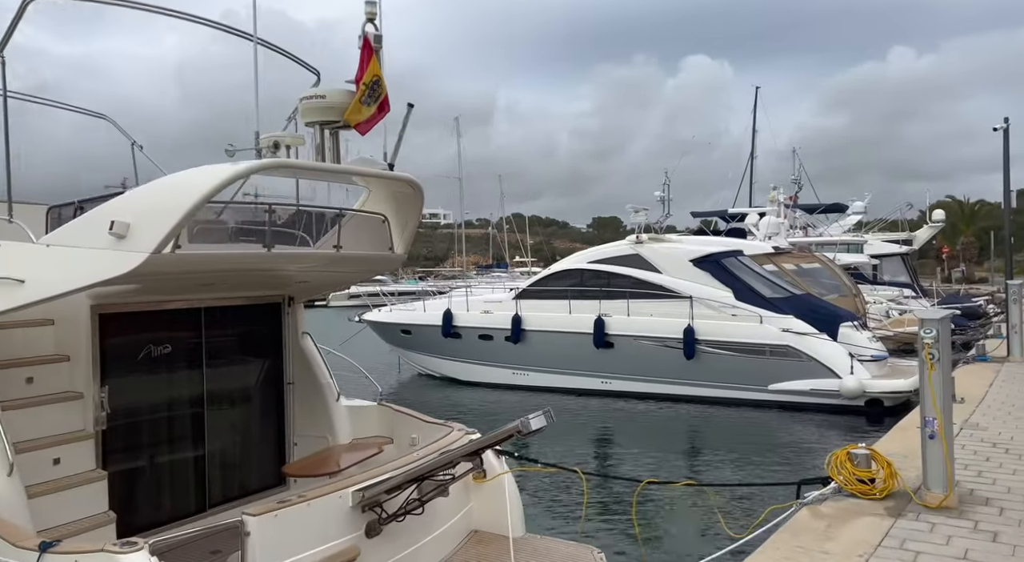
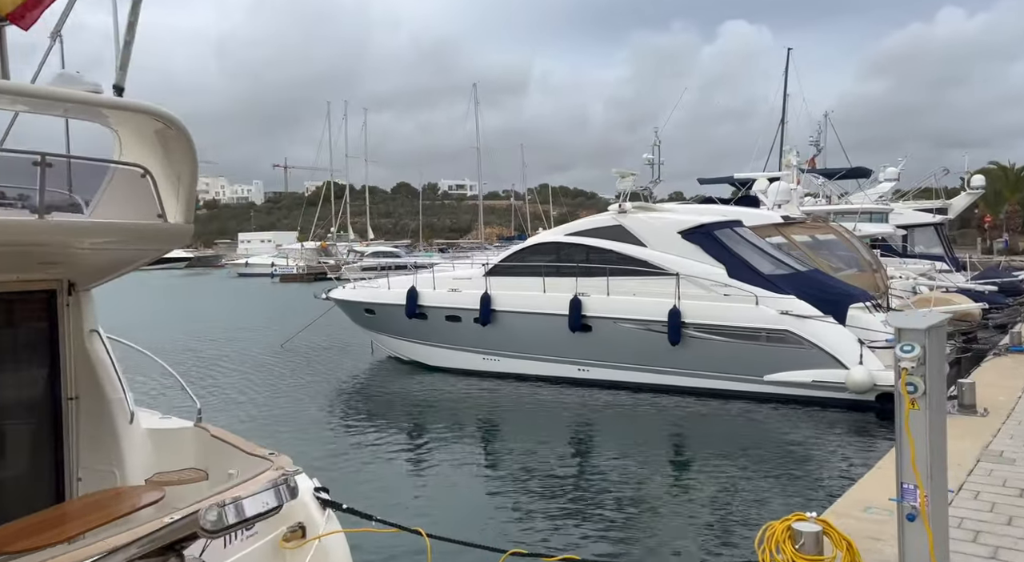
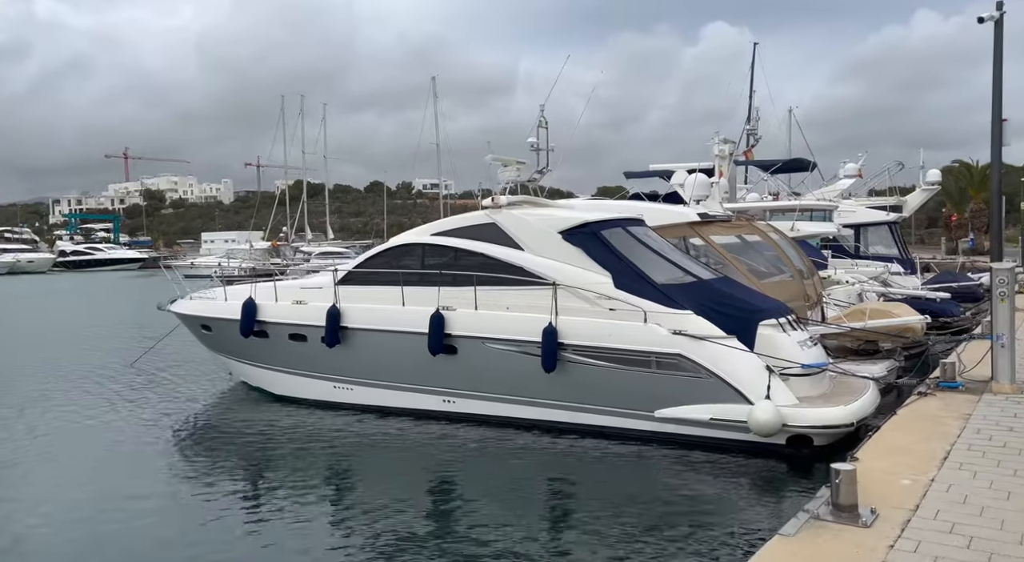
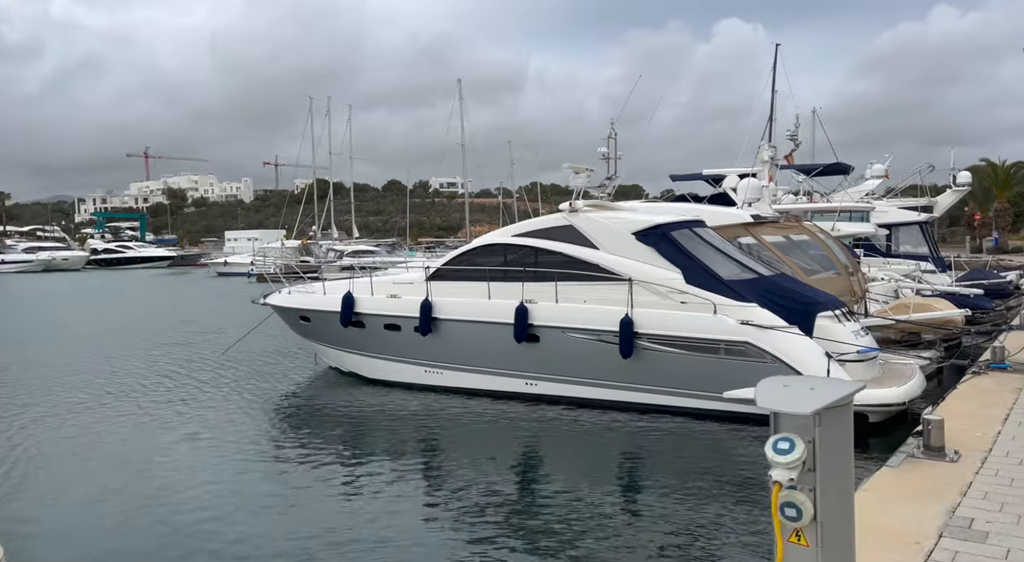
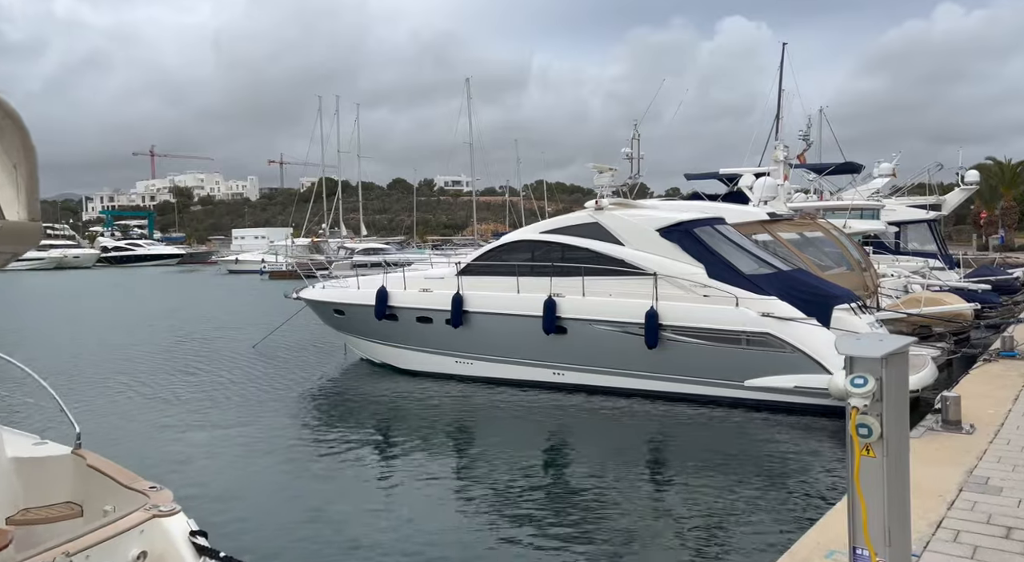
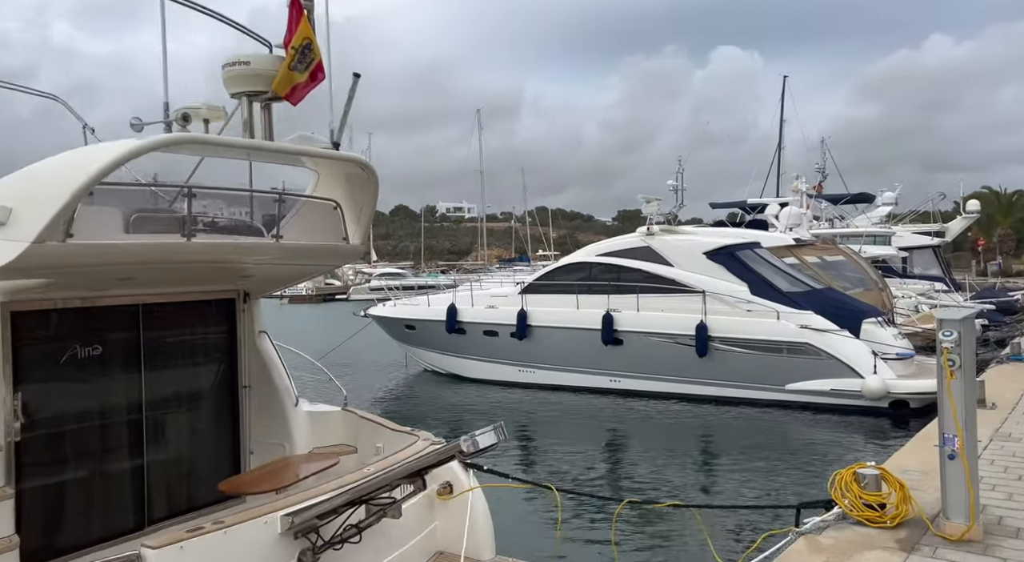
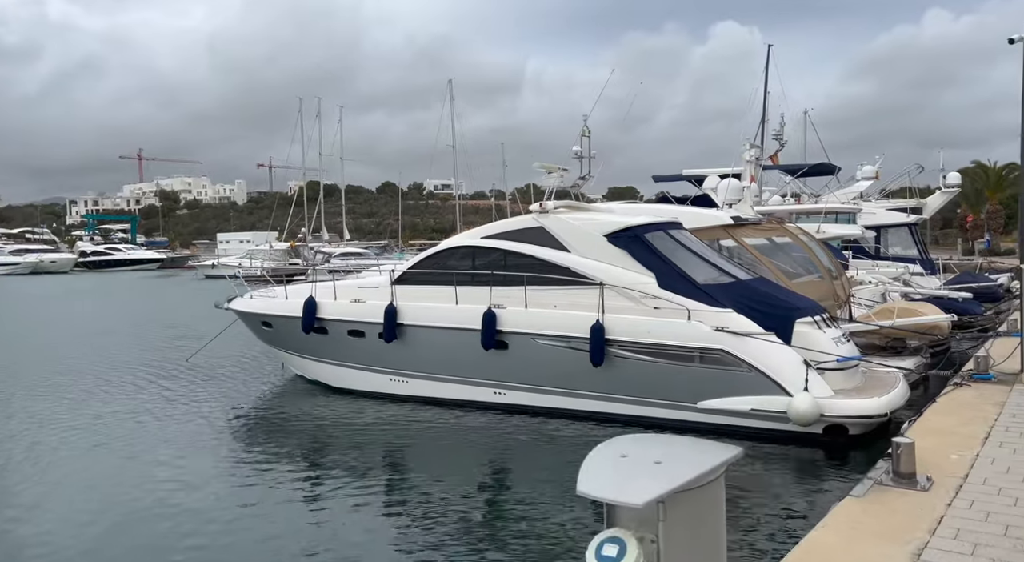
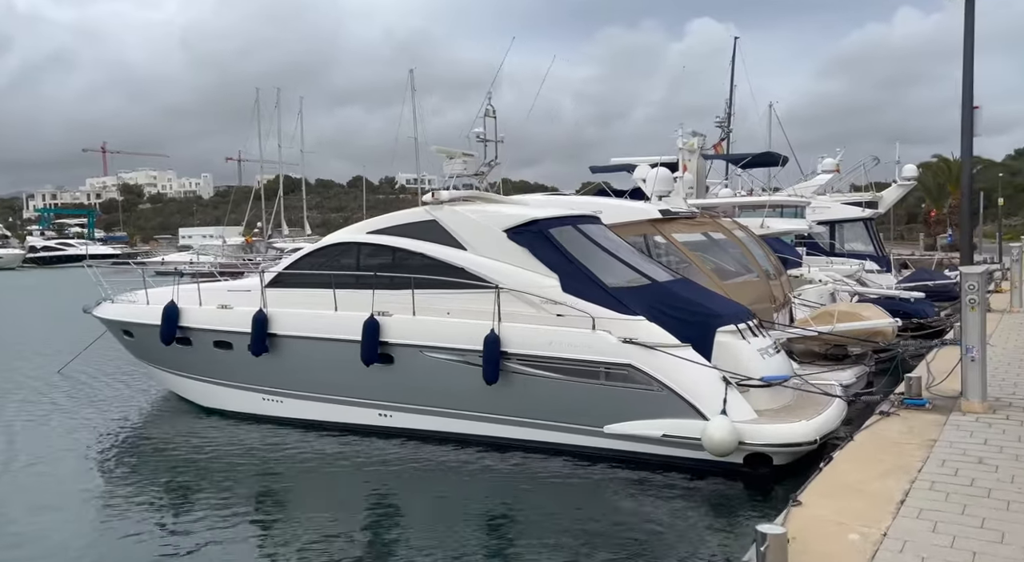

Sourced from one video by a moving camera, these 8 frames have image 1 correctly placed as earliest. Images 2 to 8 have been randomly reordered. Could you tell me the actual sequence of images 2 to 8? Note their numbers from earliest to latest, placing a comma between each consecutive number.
6, 2, 5, 4, 7, 3, 8
